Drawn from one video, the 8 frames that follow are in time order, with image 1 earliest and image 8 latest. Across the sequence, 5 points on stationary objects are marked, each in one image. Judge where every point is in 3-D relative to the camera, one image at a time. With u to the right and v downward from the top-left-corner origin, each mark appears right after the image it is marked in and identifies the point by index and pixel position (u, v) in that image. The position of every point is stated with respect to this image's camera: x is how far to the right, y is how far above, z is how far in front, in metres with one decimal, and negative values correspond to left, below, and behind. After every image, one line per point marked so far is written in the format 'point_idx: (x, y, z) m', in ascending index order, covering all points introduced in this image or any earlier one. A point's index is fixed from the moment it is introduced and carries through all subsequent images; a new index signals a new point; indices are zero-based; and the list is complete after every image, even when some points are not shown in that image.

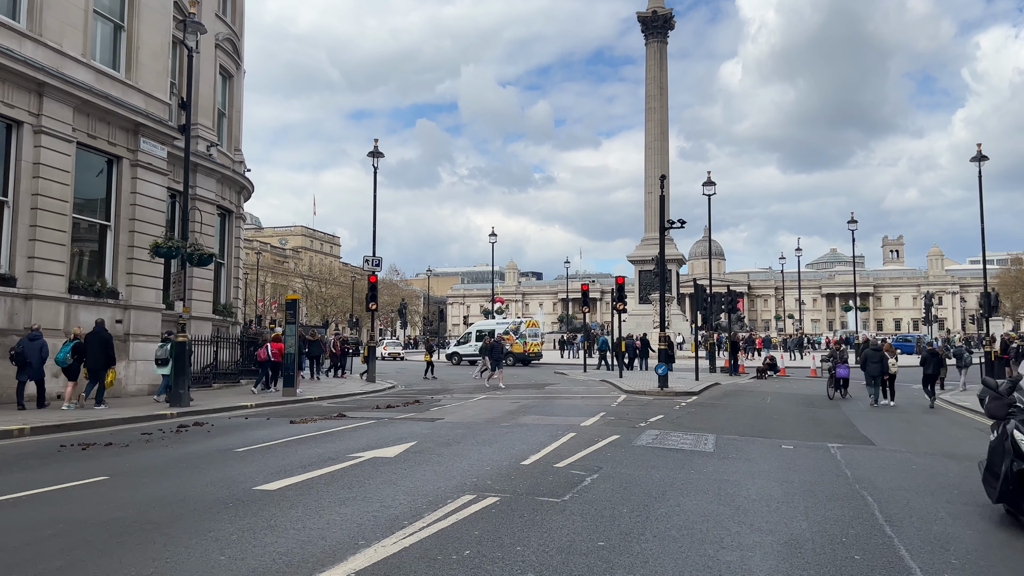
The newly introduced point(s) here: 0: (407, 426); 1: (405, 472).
0: (-1.7, -2.2, +12.8) m
1: (-1.1, -1.9, +8.2) m
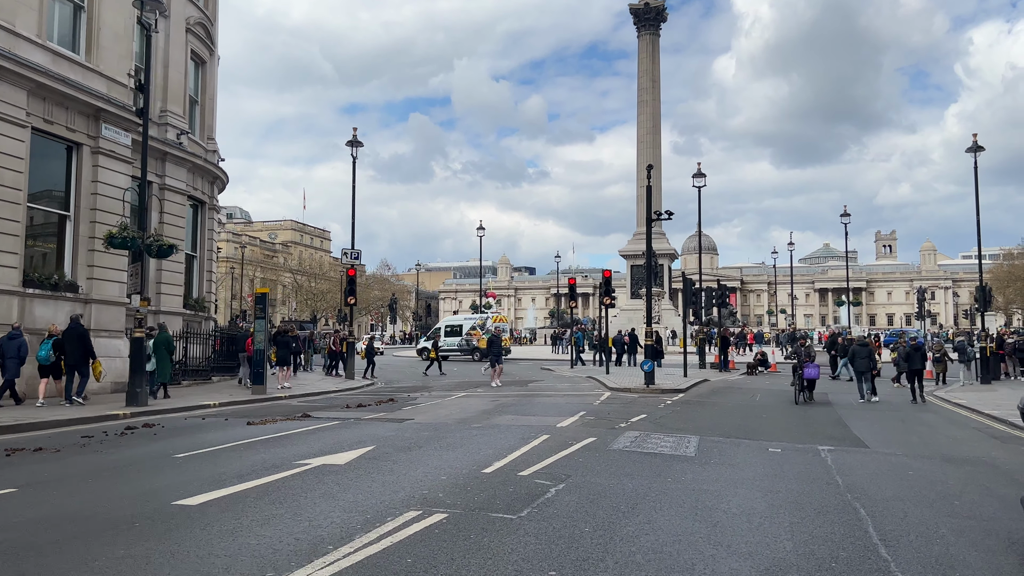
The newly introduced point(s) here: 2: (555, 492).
0: (-2.1, -2.1, +12.0) m
1: (-1.5, -1.8, +7.4) m
2: (+0.4, -1.8, +7.1) m
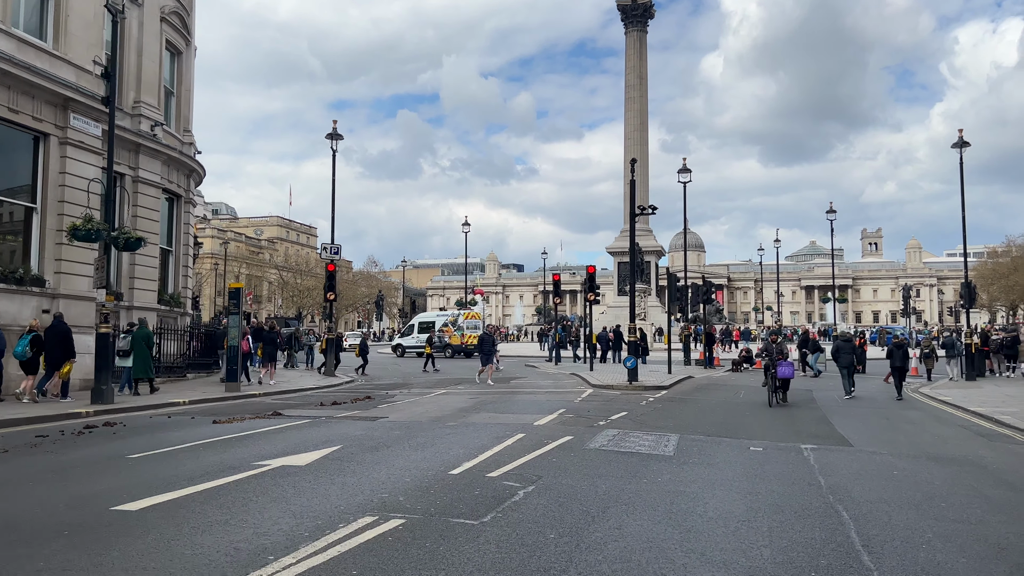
0: (-2.4, -2.0, +11.6) m
1: (-1.8, -1.7, +7.0) m
2: (+0.1, -1.7, +6.8) m
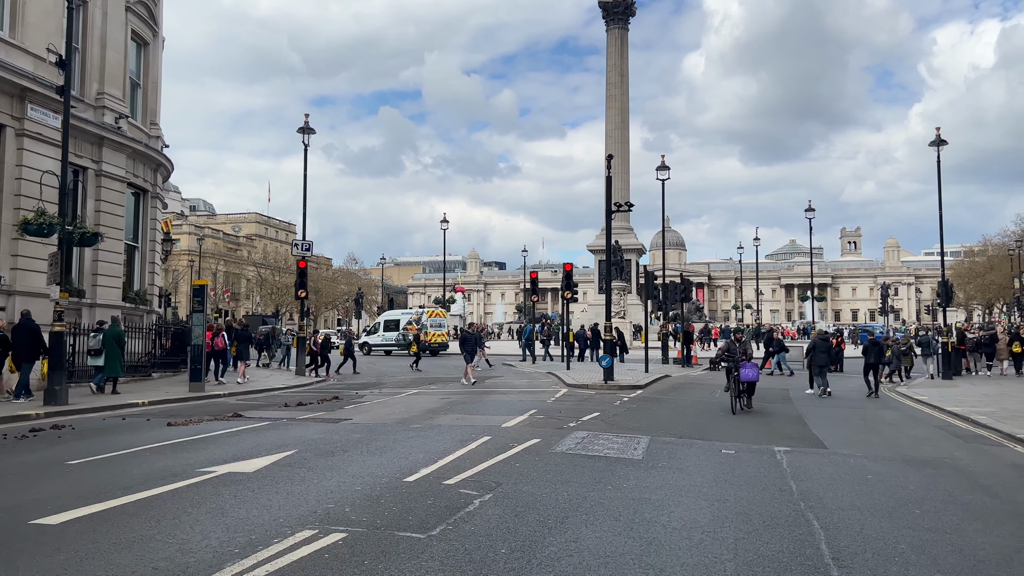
0: (-2.9, -1.9, +11.2) m
1: (-2.1, -1.7, +6.6) m
2: (-0.3, -1.7, +6.4) m
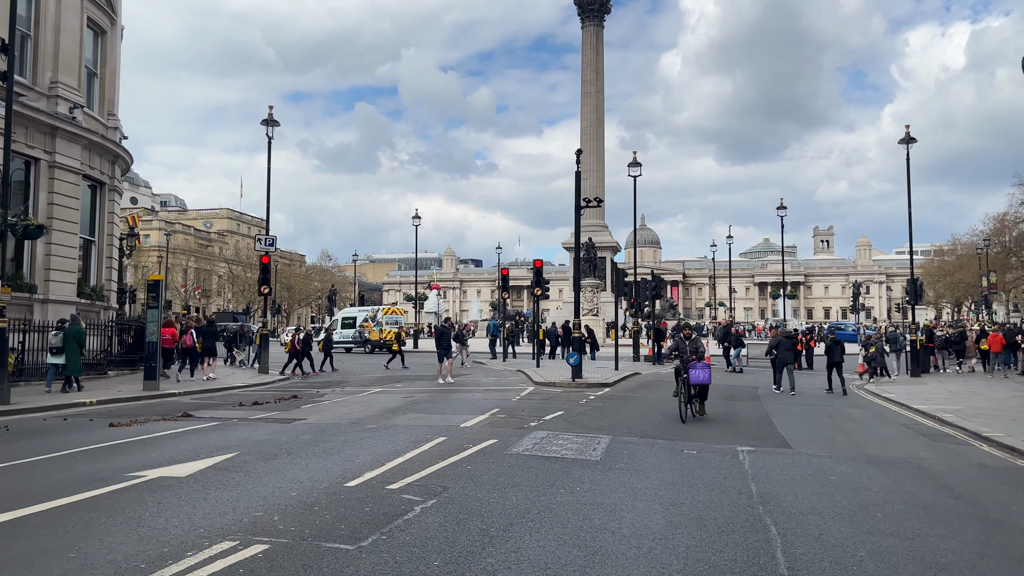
0: (-3.5, -1.9, +10.7) m
1: (-2.6, -1.6, +6.2) m
2: (-0.7, -1.7, +6.0) m
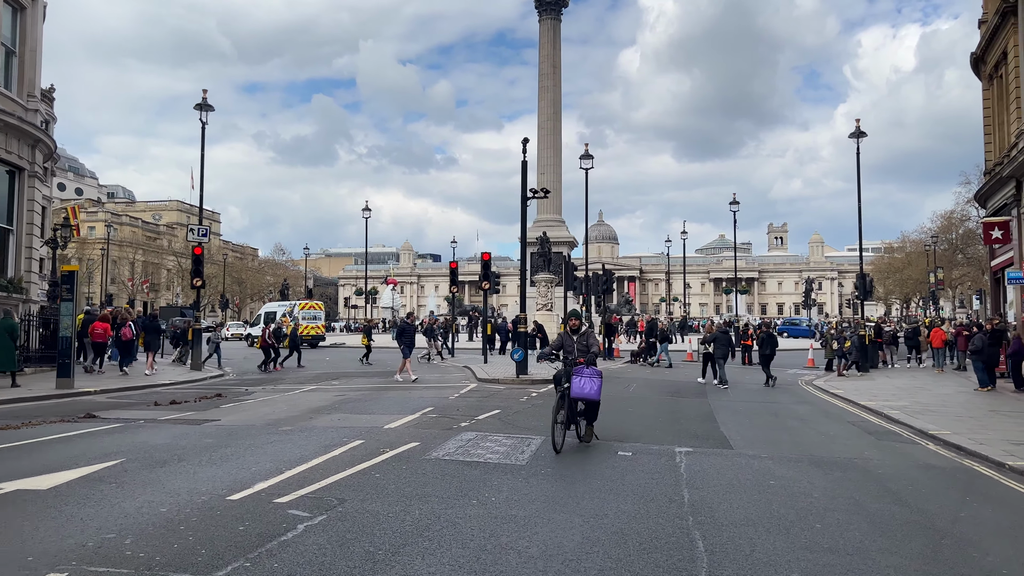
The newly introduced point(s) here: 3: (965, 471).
0: (-4.4, -1.8, +9.9) m
1: (-3.3, -1.5, +5.4) m
2: (-1.4, -1.6, +5.3) m
3: (+5.0, -2.0, +8.9) m
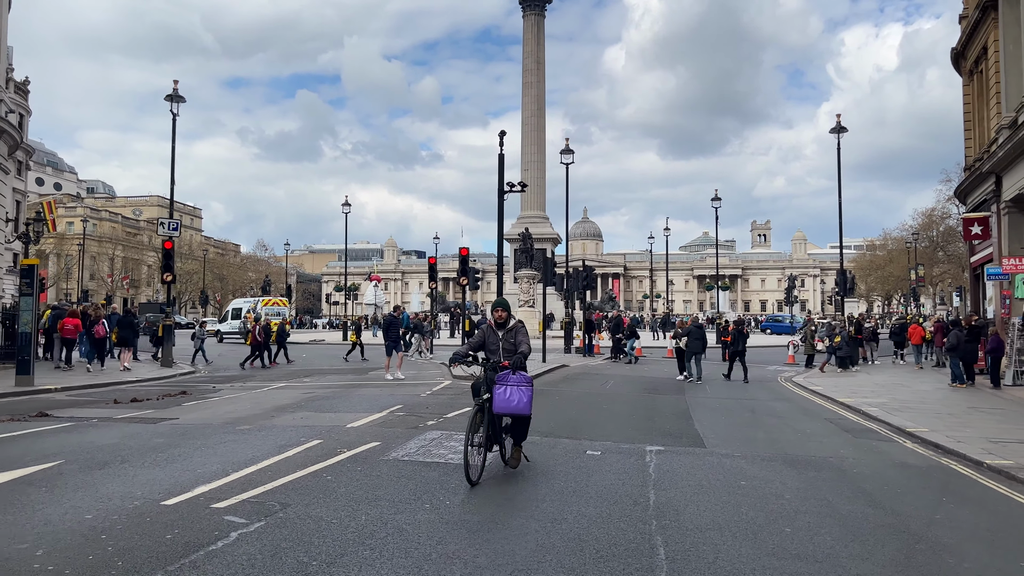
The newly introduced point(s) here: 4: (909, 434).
0: (-4.8, -1.7, +9.4) m
1: (-3.6, -1.5, +5.0) m
2: (-1.7, -1.5, +4.9) m
3: (+4.6, -1.9, +8.7) m
4: (+5.5, -2.0, +11.2) m
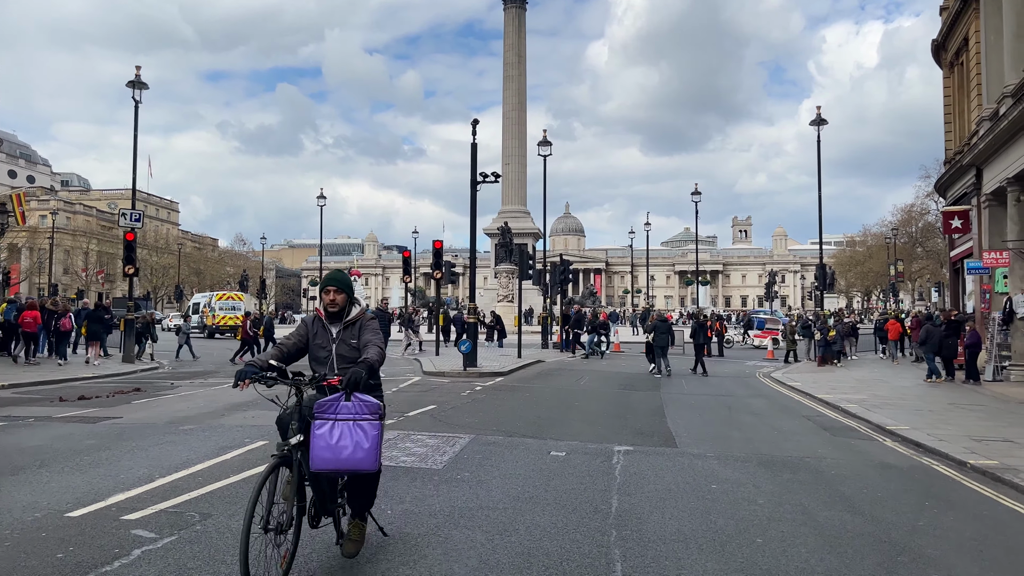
0: (-5.2, -1.6, +8.8) m
1: (-3.9, -1.4, +4.4) m
2: (-2.0, -1.4, +4.4) m
3: (+4.2, -1.9, +8.2) m
4: (+5.0, -1.9, +10.8) m
